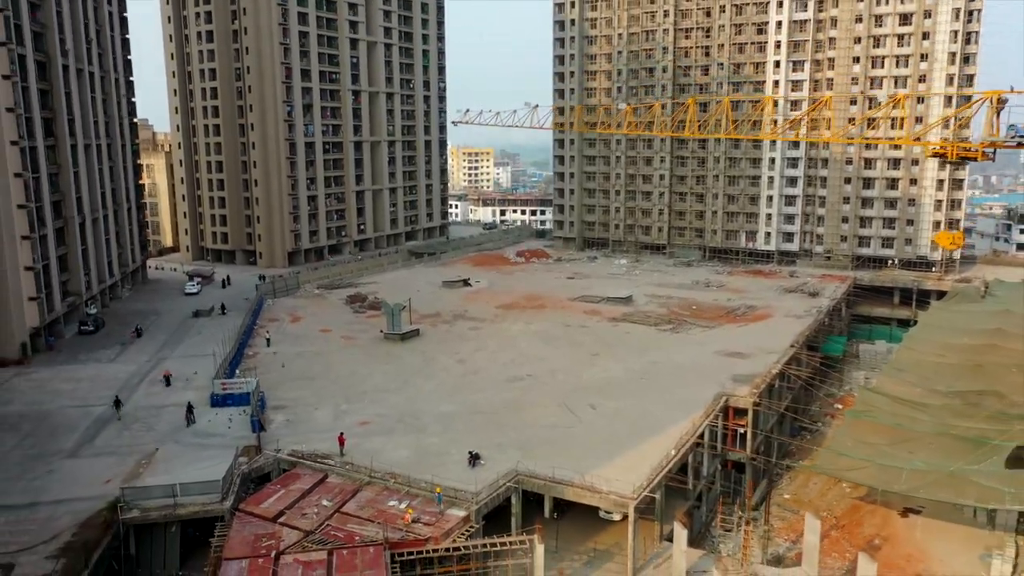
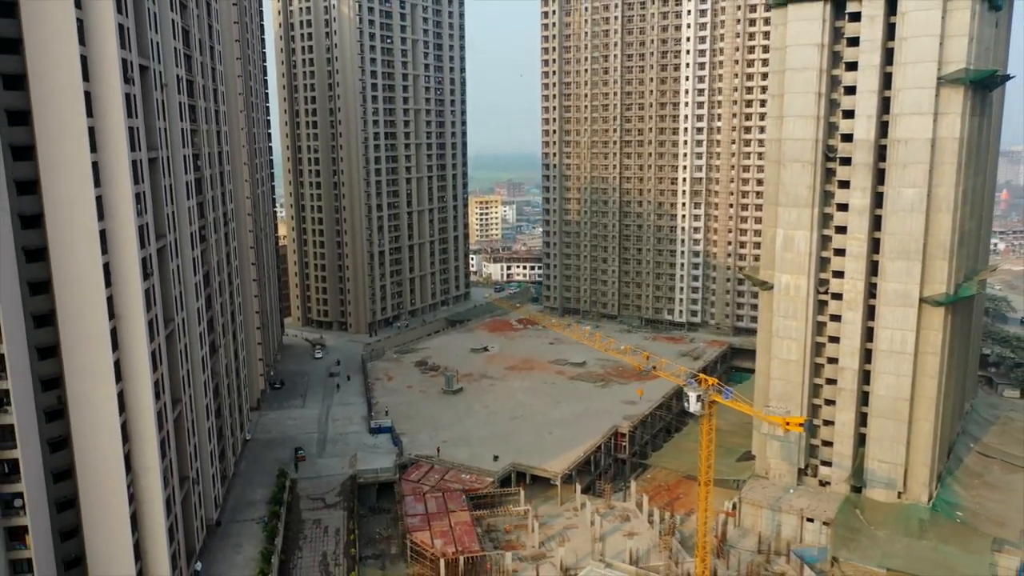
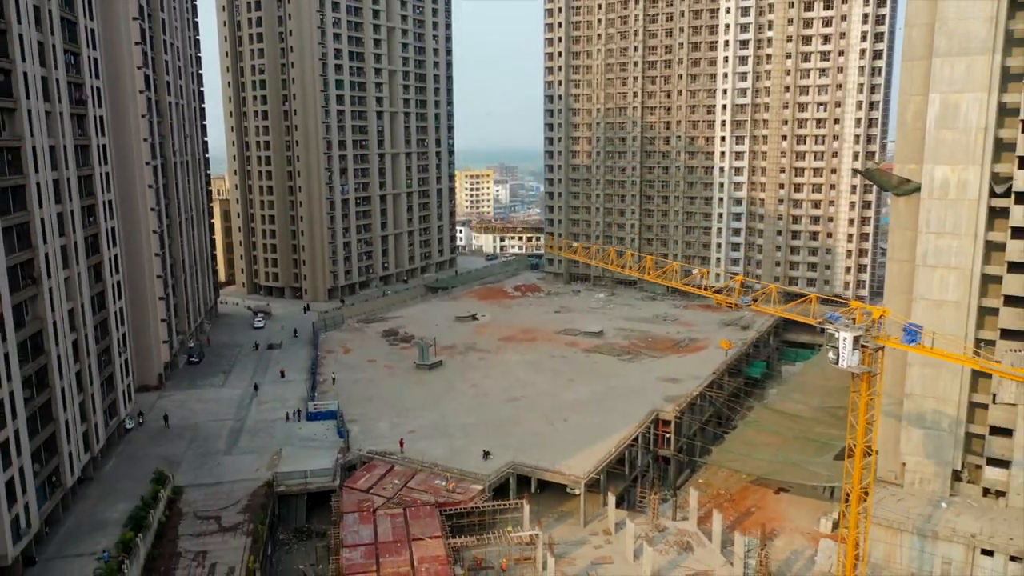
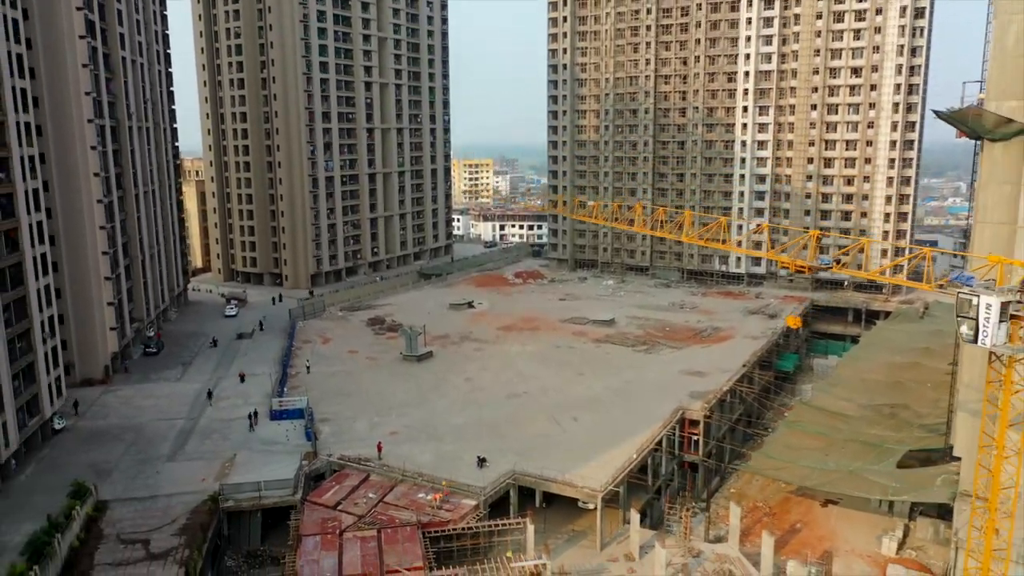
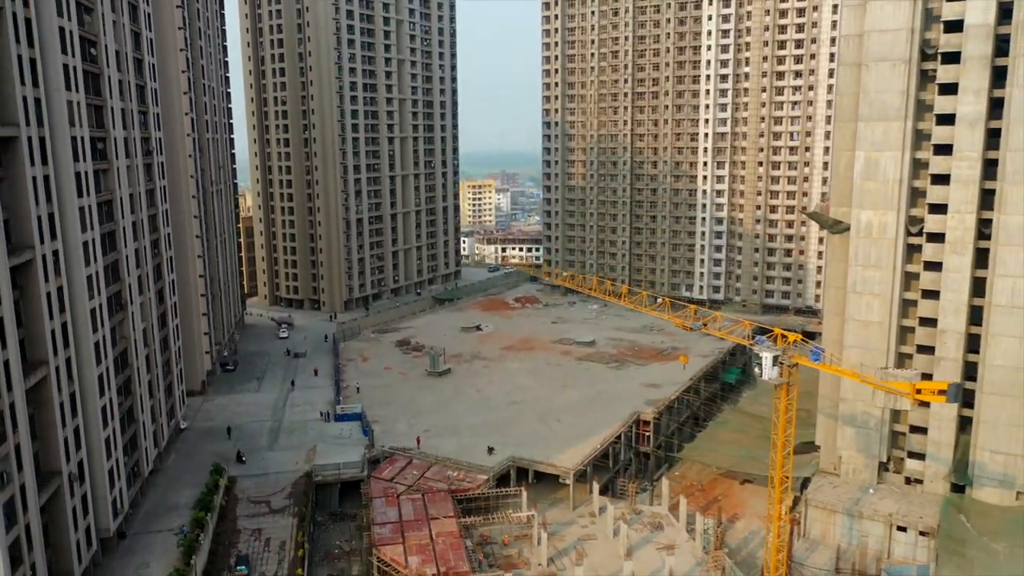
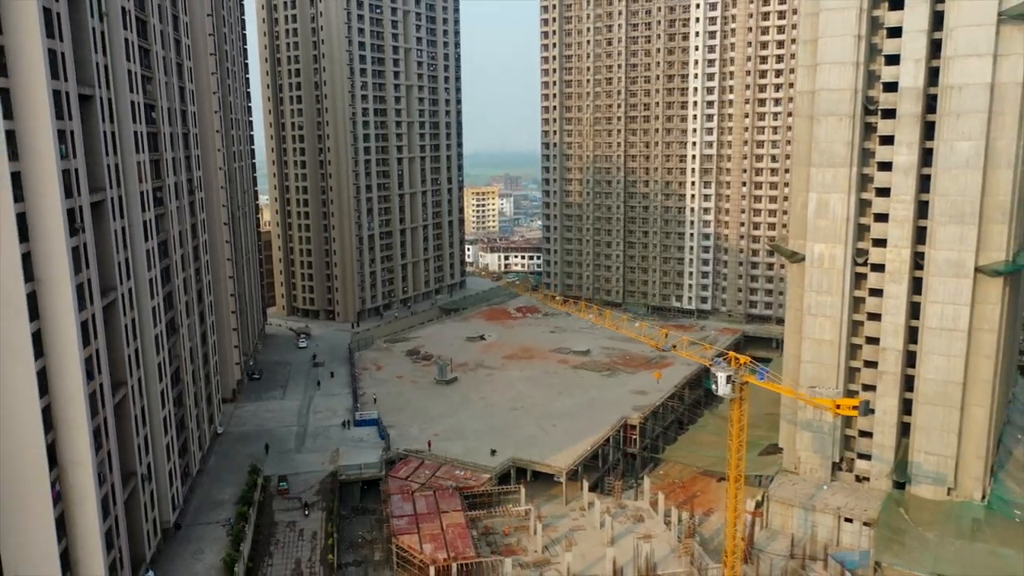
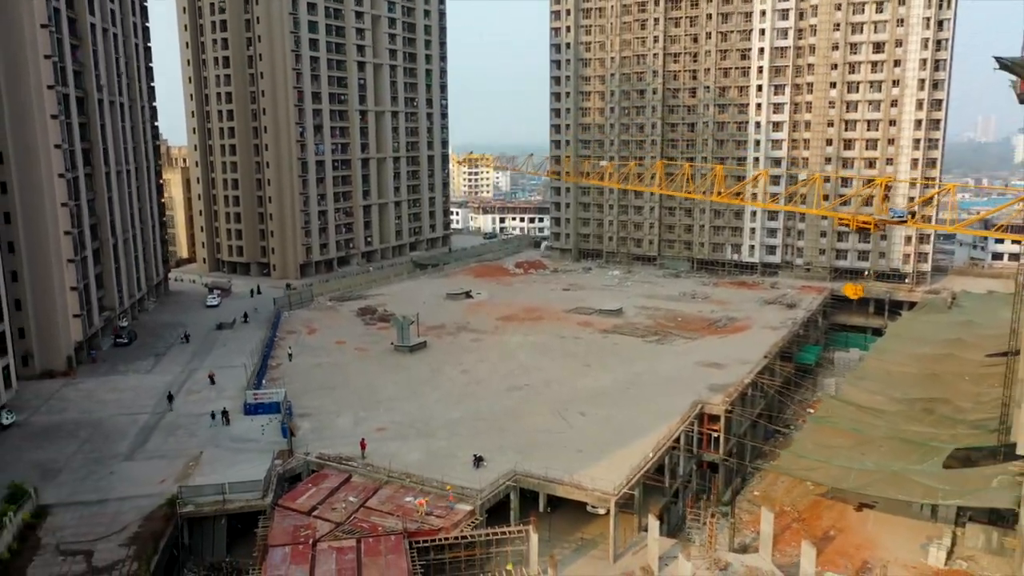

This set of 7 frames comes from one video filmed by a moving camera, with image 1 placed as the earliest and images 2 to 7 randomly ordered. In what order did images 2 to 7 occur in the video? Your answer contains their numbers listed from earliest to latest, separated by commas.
7, 4, 3, 5, 6, 2
